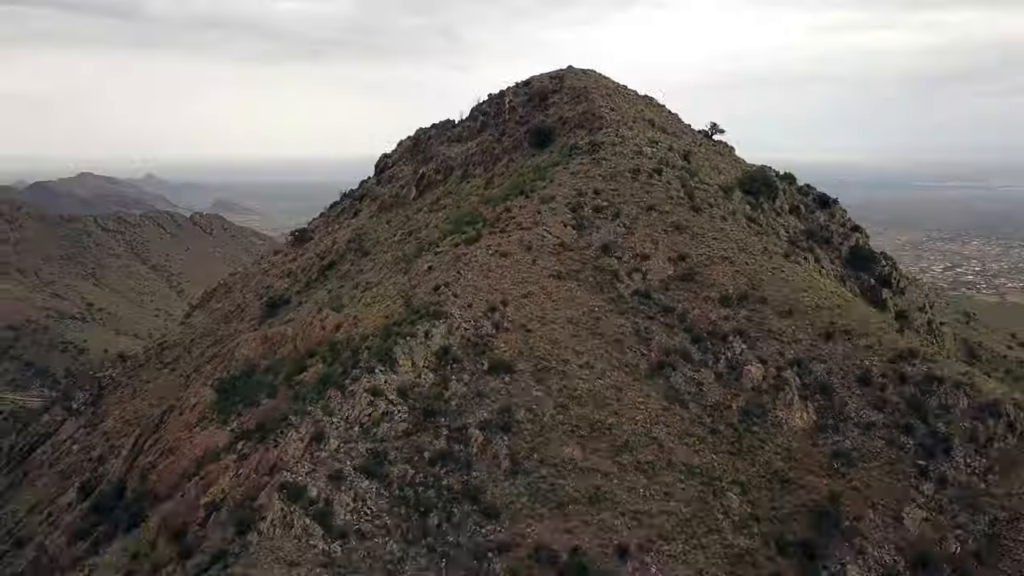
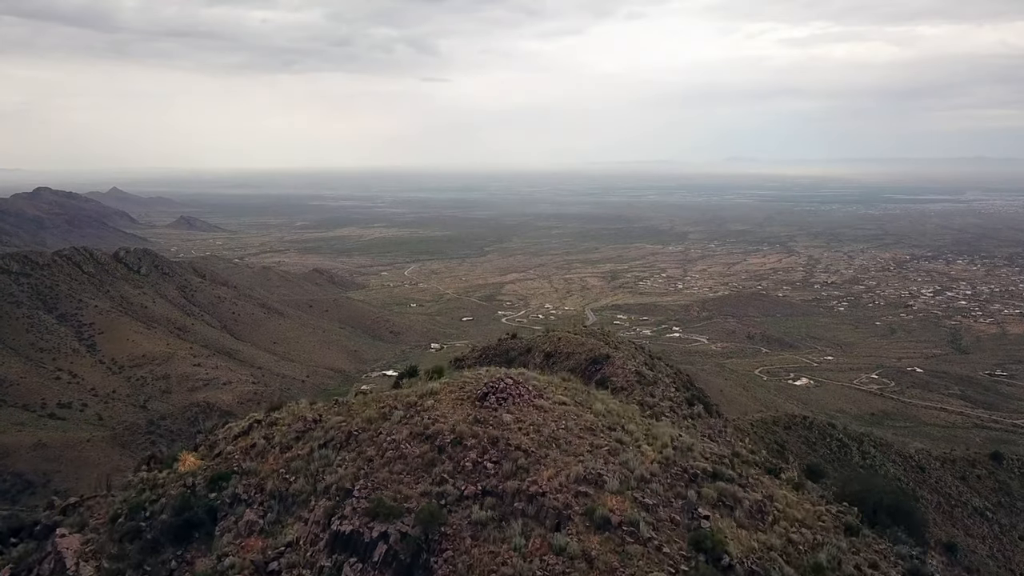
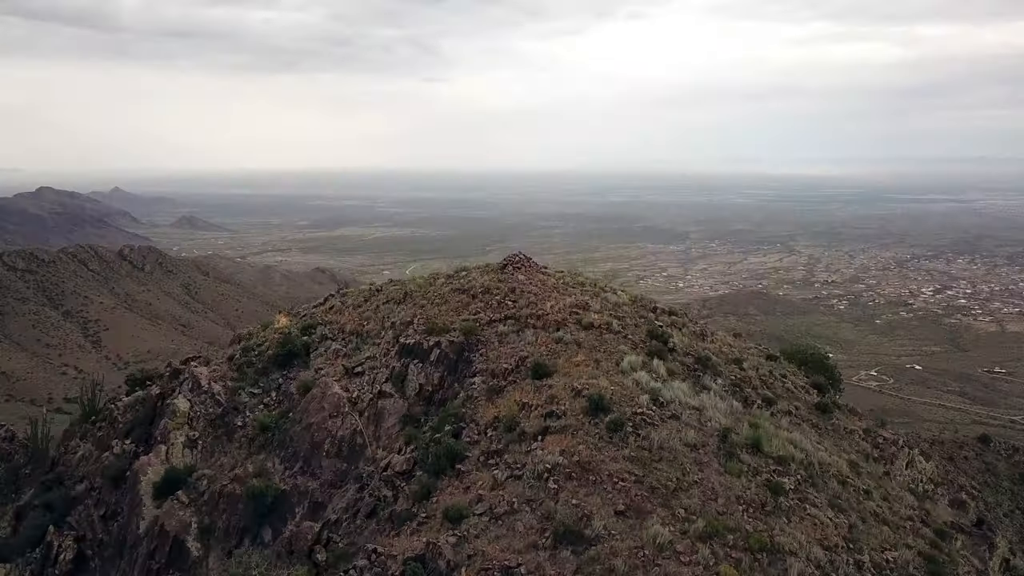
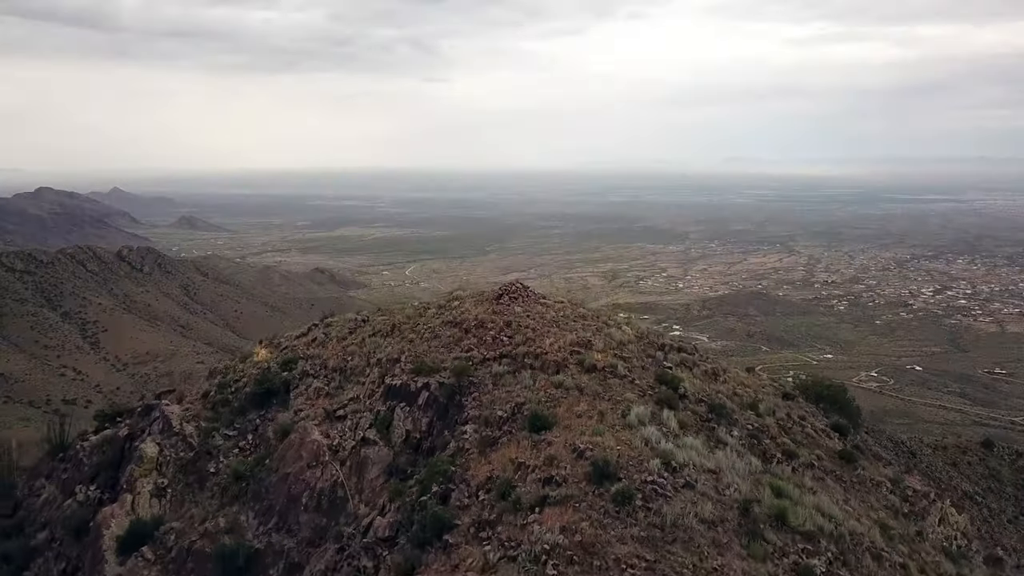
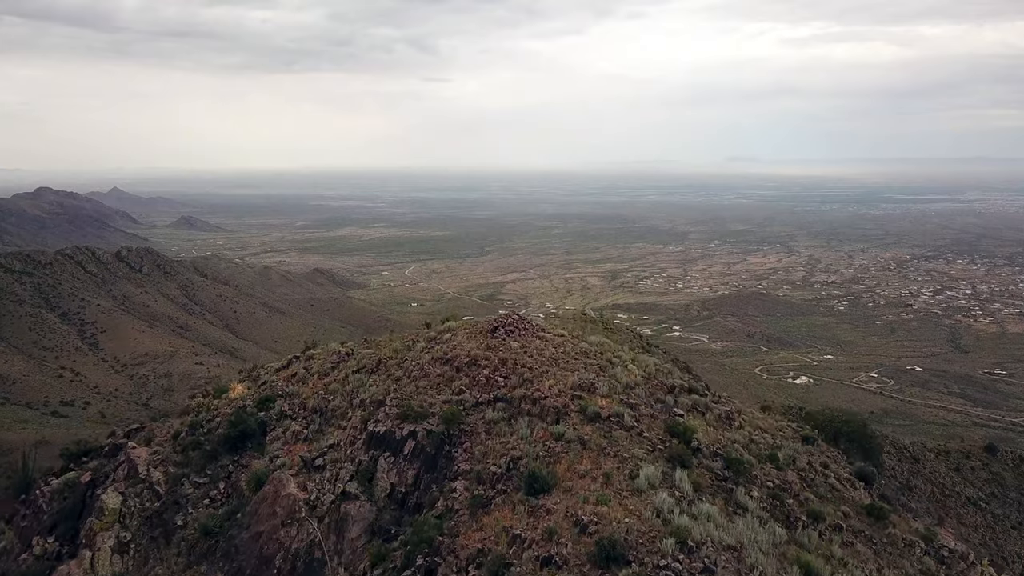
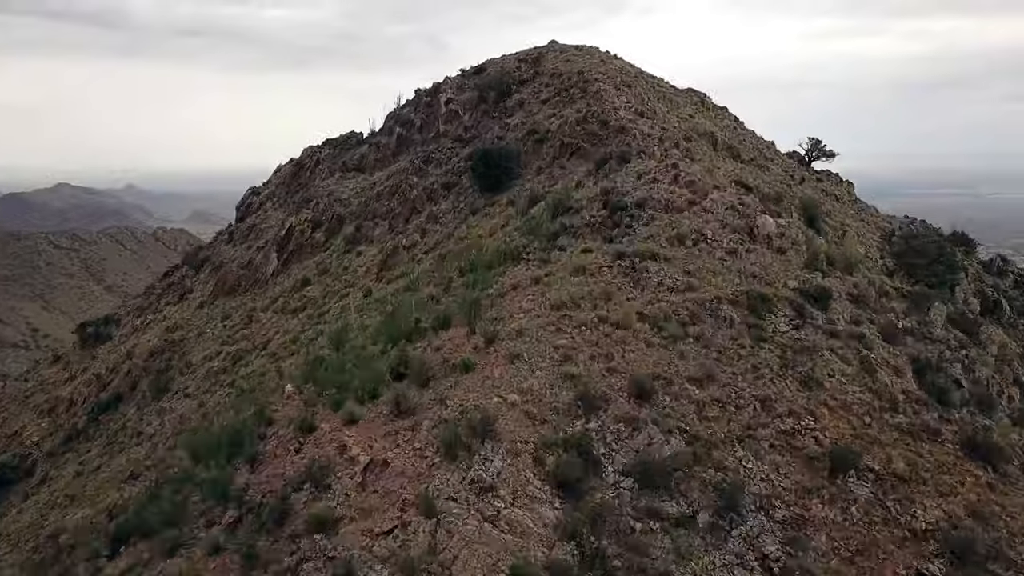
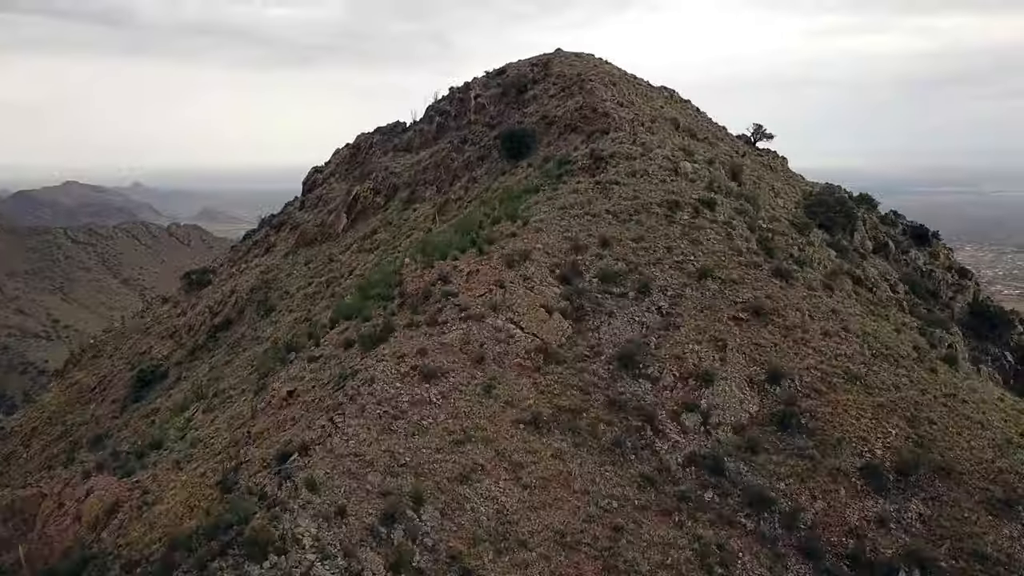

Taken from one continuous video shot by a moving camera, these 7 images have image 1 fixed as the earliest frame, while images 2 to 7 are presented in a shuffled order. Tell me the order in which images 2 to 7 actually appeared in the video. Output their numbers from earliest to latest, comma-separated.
7, 6, 3, 4, 5, 2
